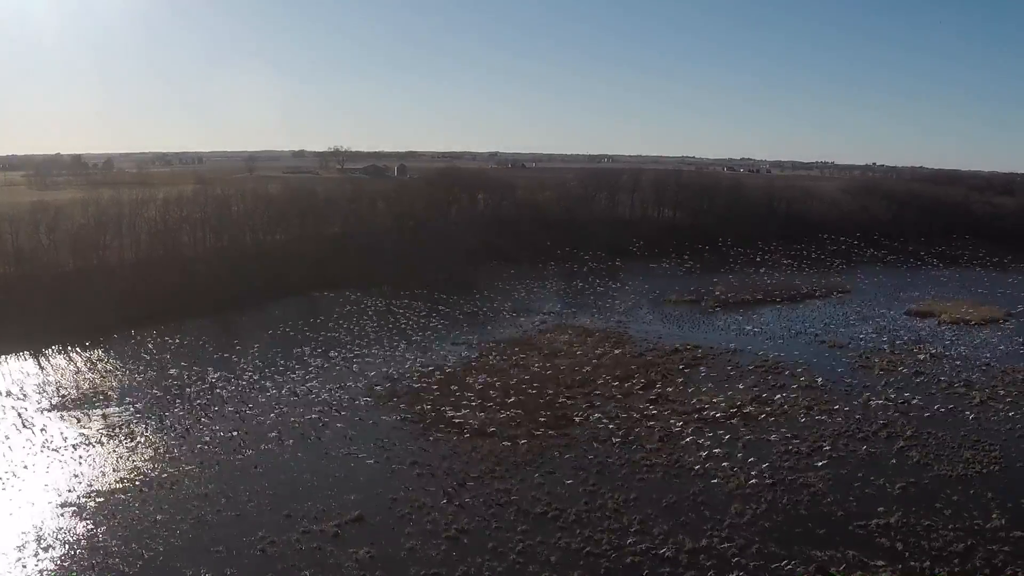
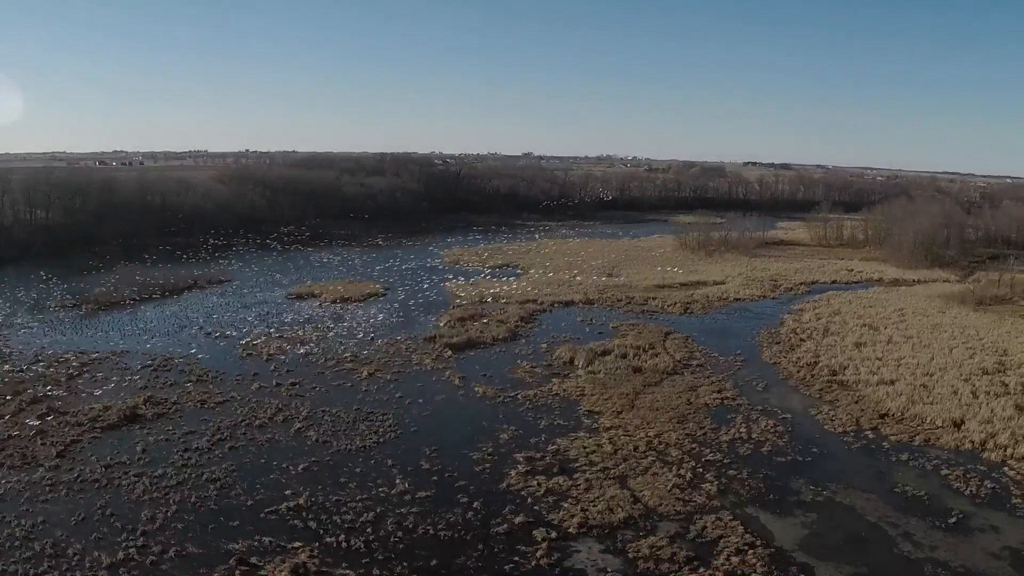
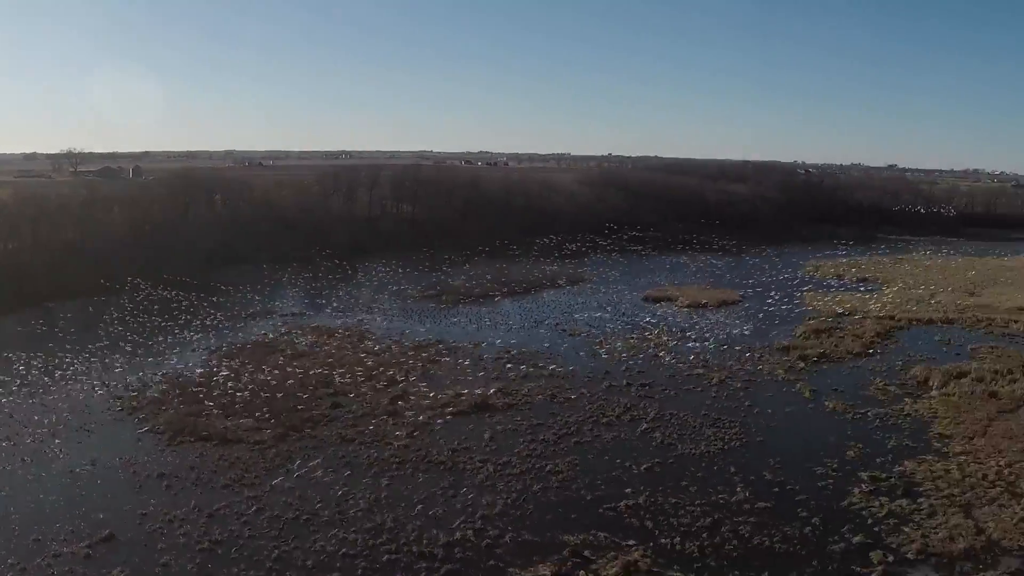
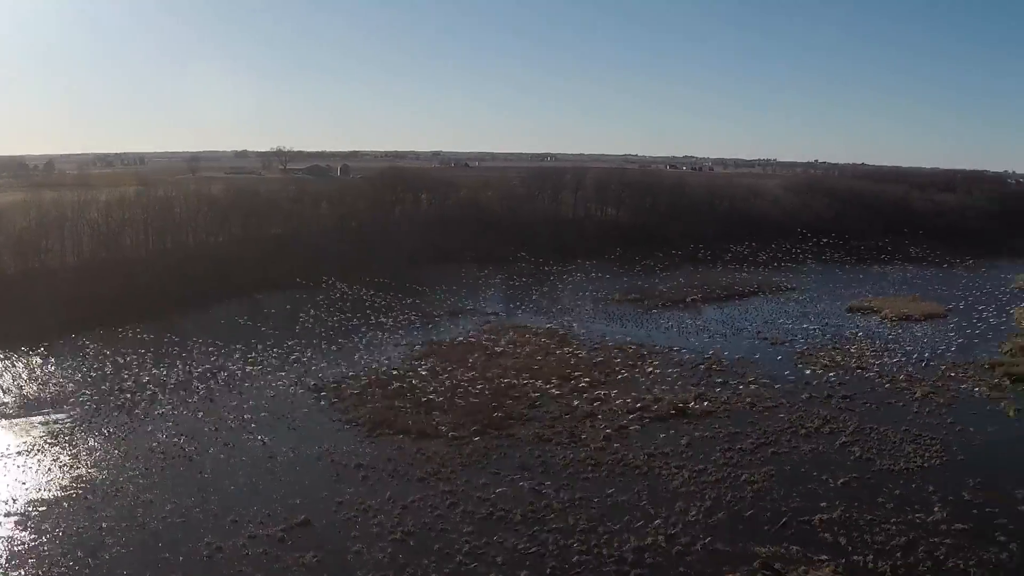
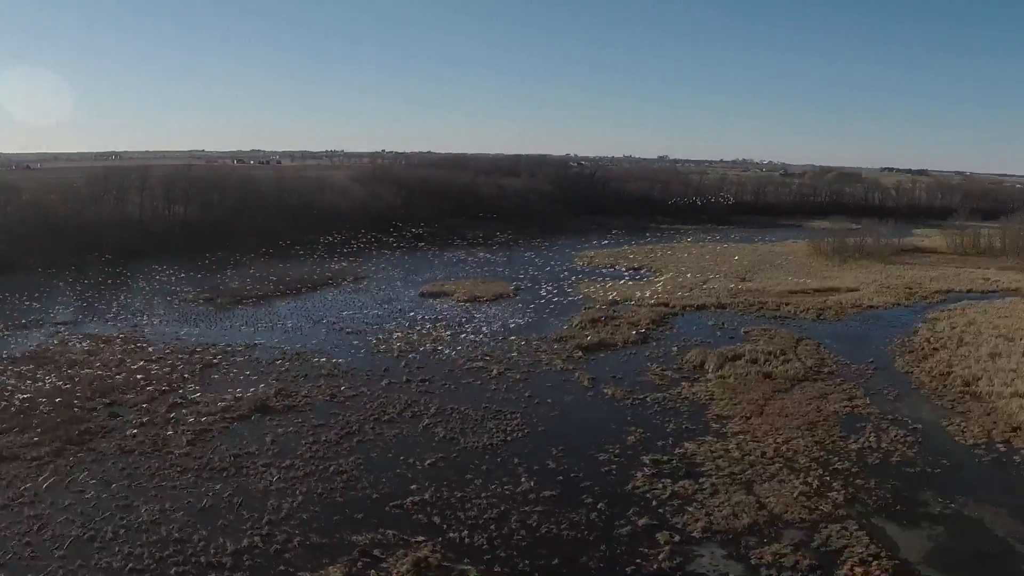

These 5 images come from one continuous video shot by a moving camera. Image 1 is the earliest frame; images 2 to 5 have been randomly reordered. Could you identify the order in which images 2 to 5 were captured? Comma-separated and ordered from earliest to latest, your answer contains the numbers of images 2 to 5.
4, 3, 5, 2
